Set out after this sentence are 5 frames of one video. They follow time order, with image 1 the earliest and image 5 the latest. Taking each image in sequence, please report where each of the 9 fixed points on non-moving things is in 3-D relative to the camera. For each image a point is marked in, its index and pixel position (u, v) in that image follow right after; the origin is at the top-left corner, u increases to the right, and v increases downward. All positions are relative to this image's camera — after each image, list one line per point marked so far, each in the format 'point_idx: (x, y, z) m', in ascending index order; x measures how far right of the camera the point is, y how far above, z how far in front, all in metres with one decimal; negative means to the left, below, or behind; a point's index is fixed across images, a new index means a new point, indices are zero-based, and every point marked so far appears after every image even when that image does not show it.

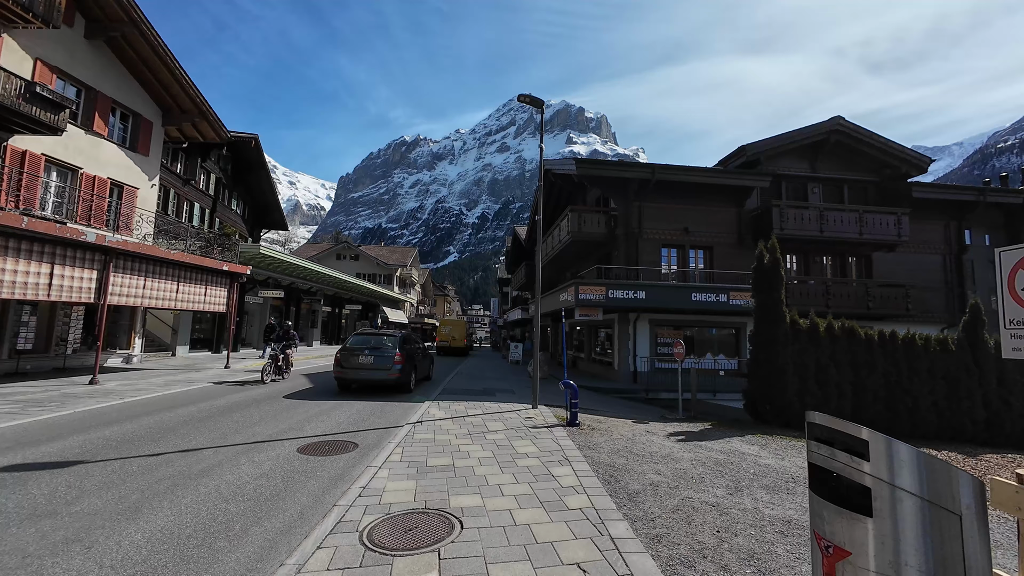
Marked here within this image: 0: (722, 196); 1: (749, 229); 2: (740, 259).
0: (+8.9, +3.9, +18.3) m
1: (+10.0, +2.5, +18.3) m
2: (+9.6, +1.2, +18.2) m
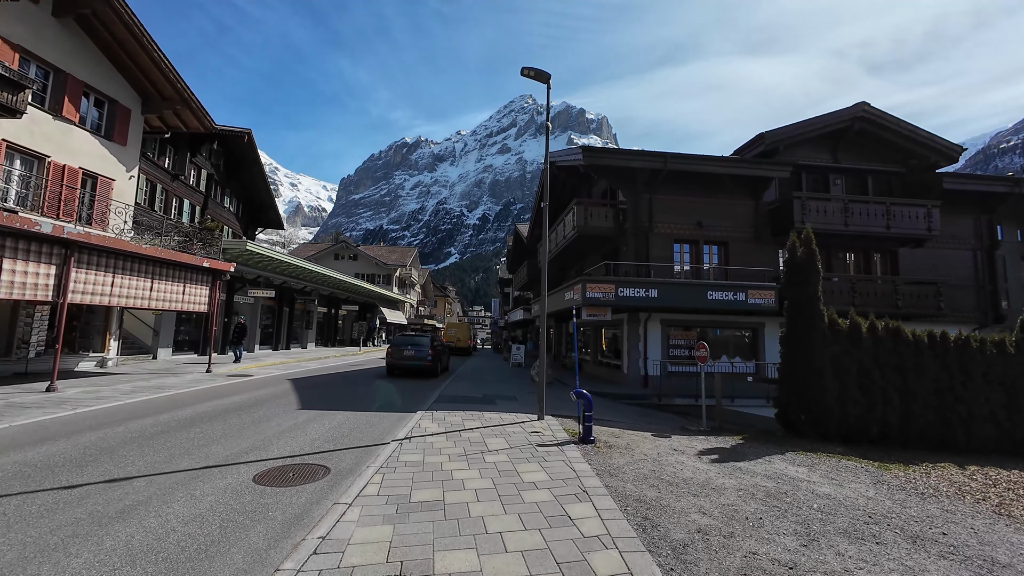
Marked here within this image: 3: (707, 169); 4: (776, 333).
0: (+9.0, +3.9, +17.2) m
1: (+10.1, +2.6, +17.1) m
2: (+9.7, +1.3, +17.1) m
3: (+7.2, +4.4, +15.8) m
4: (+10.6, -1.8, +17.3) m
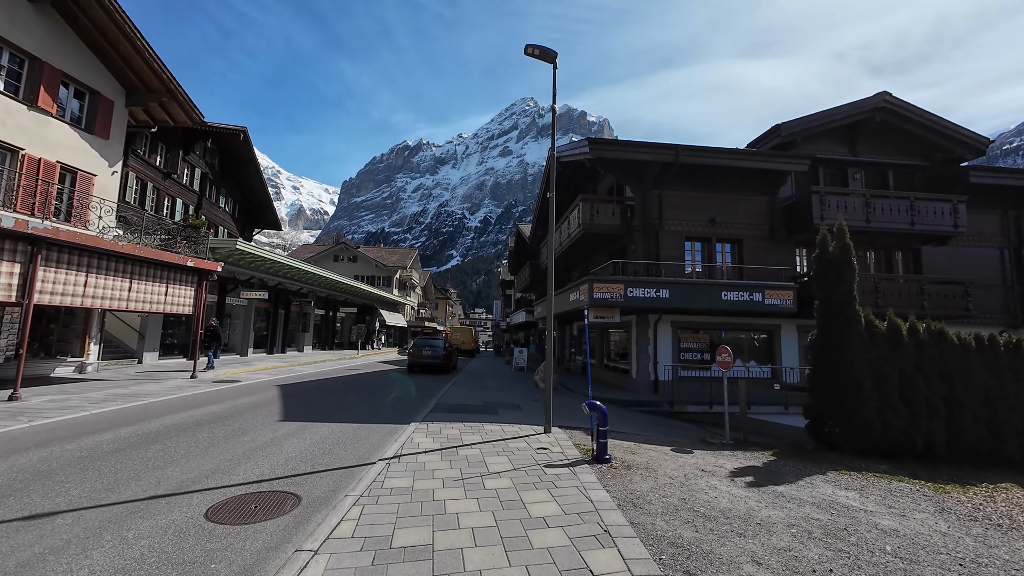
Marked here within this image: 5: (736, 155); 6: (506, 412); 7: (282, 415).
0: (+9.1, +3.9, +16.3) m
1: (+10.2, +2.6, +16.3) m
2: (+9.8, +1.3, +16.2) m
3: (+7.3, +4.4, +14.9) m
4: (+10.7, -1.8, +16.4) m
5: (+7.8, +4.7, +14.9) m
6: (-0.1, -2.9, +10.1) m
7: (-4.8, -2.6, +8.9) m
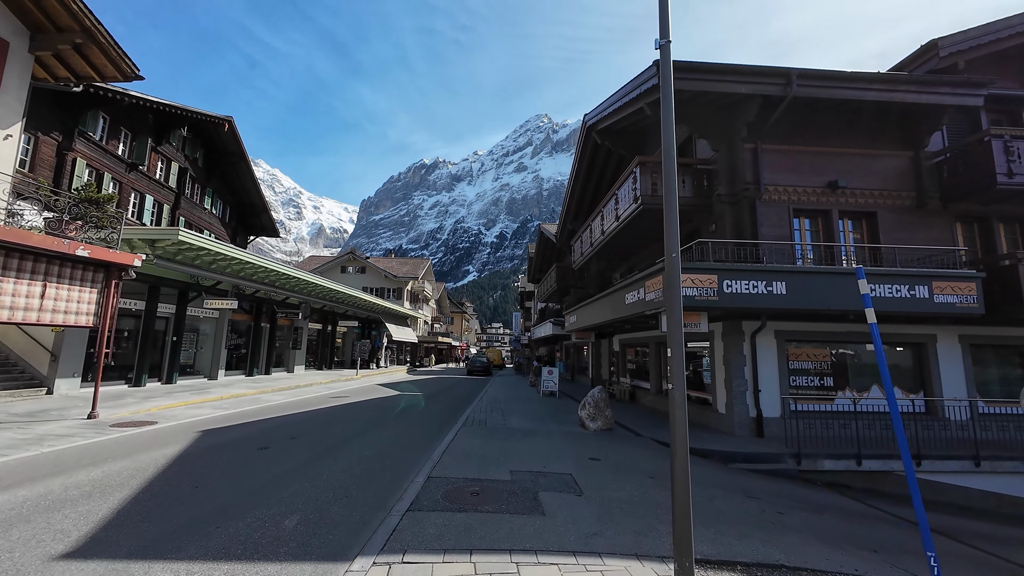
0: (+9.9, +4.1, +11.4) m
1: (+11.0, +2.7, +11.3) m
2: (+10.7, +1.5, +11.2) m
3: (+8.1, +4.6, +10.2) m
4: (+11.6, -1.6, +11.3) m
5: (+8.6, +4.9, +10.1) m
6: (+0.5, -2.7, +5.3) m
7: (-4.1, -2.4, +4.4) m
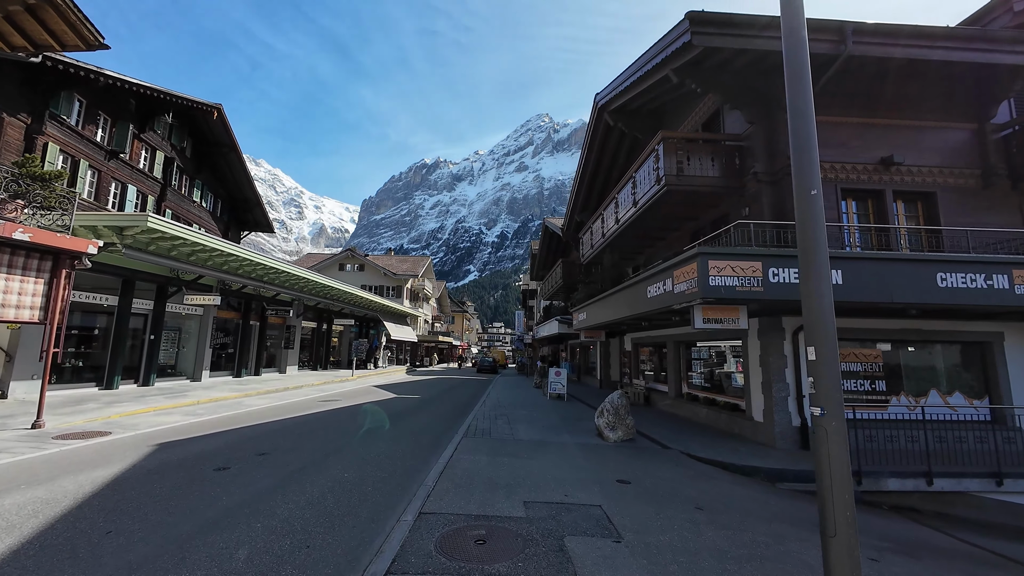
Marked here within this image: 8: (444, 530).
0: (+10.1, +4.3, +10.0) m
1: (+11.2, +3.0, +9.9) m
2: (+10.8, +1.7, +9.8) m
3: (+8.2, +4.8, +8.8) m
4: (+11.8, -1.4, +9.9) m
5: (+8.8, +5.1, +8.7) m
6: (+0.7, -2.5, +4.0) m
7: (-4.0, -2.2, +3.0) m
8: (-0.7, -2.4, +4.2) m
